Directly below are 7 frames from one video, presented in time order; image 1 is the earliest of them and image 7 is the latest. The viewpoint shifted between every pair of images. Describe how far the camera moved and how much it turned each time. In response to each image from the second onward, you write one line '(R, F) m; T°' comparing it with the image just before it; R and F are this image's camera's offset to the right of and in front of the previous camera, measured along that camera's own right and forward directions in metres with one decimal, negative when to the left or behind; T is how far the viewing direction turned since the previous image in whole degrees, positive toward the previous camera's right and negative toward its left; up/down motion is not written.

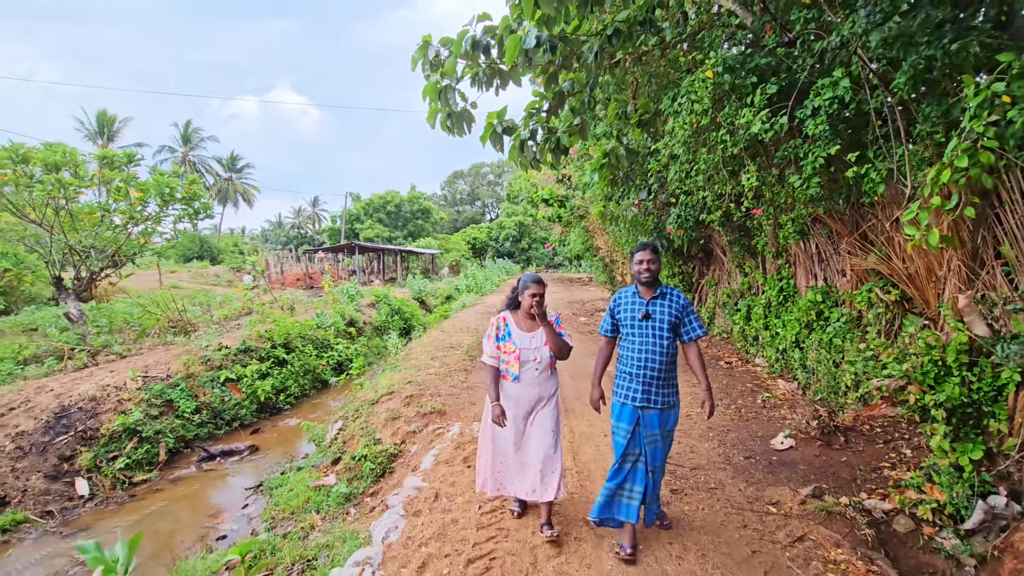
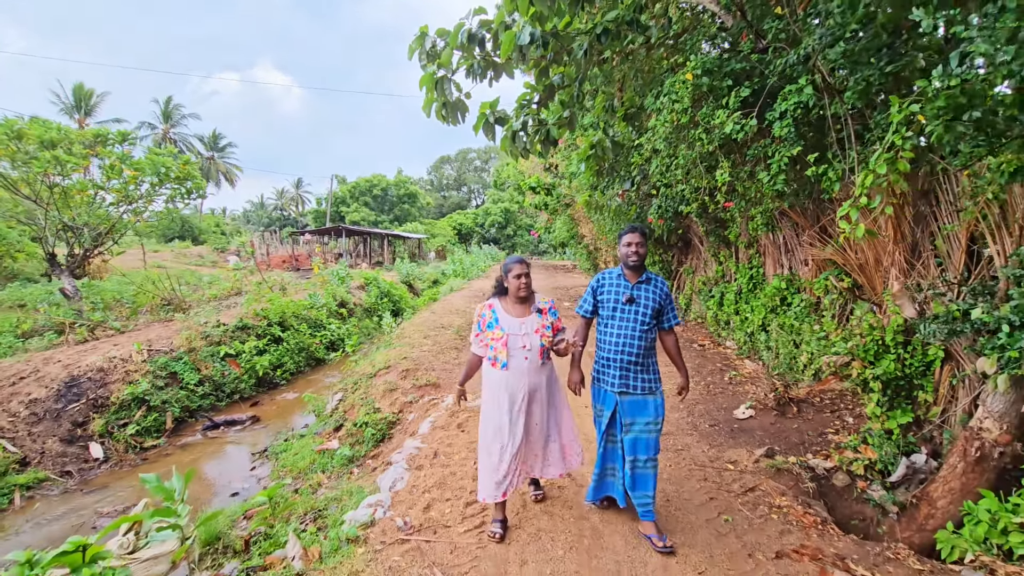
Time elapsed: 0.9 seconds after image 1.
(-0.1, -0.4) m; +2°
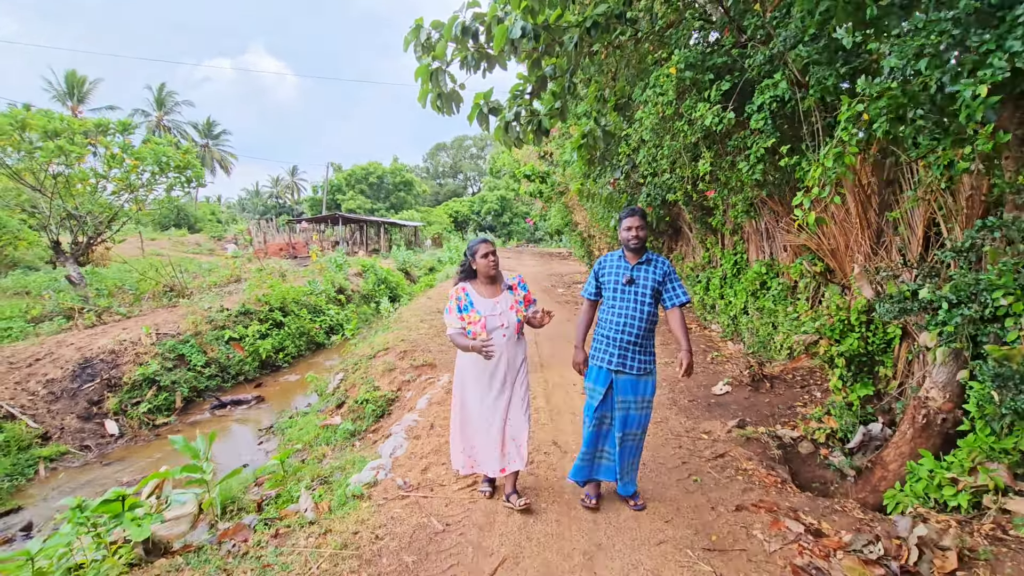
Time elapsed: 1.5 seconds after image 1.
(0.0, -0.3) m; 0°
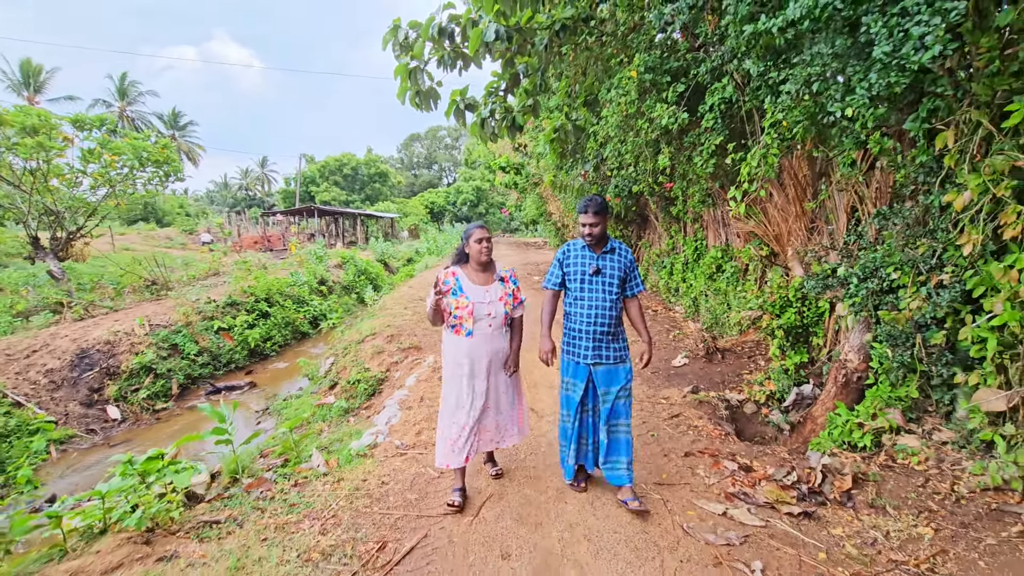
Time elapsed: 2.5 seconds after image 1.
(0.0, -0.4) m; +3°
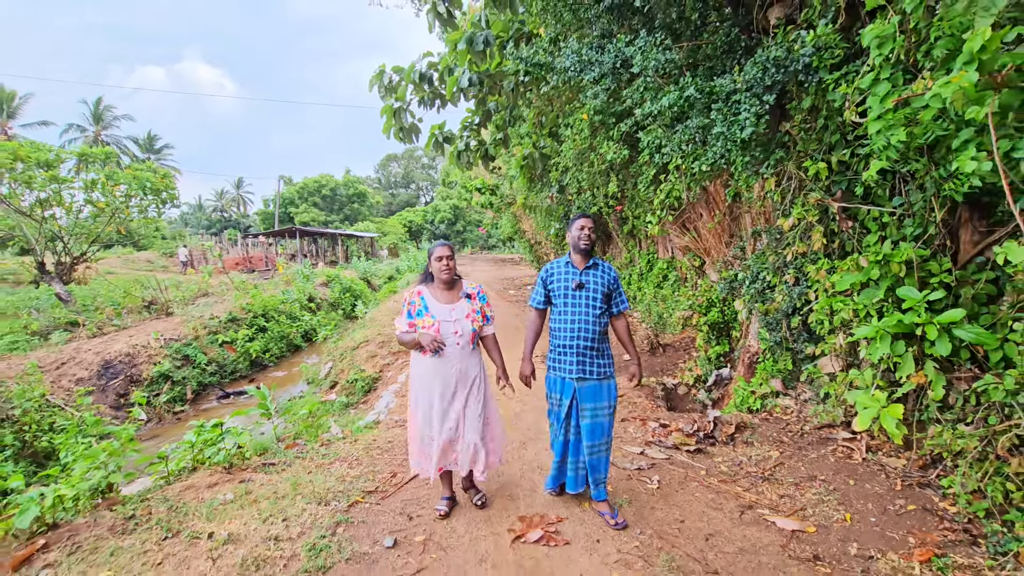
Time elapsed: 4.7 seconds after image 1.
(+0.1, -0.9) m; +2°
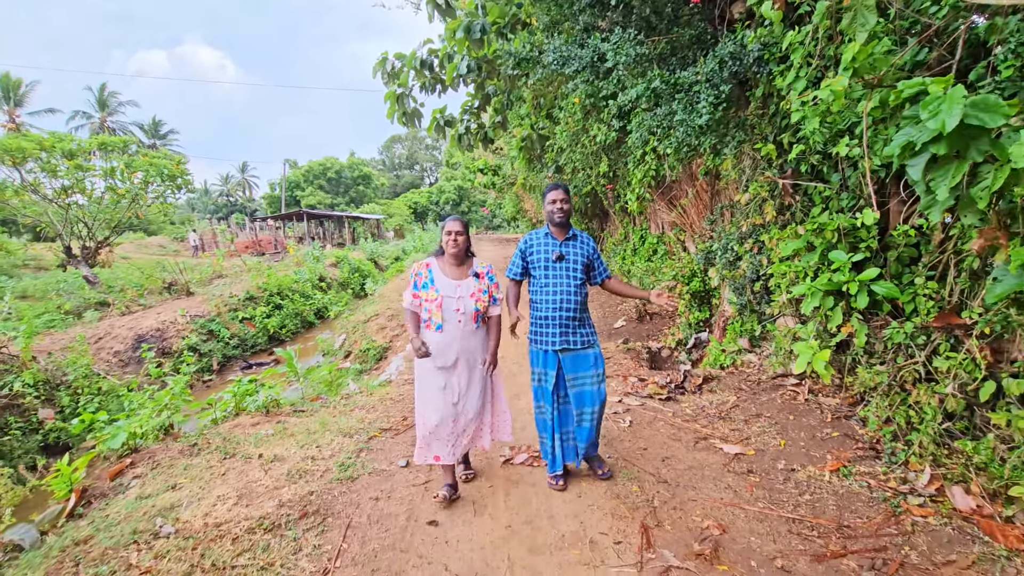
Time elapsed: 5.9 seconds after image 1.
(+0.1, -0.5) m; -1°
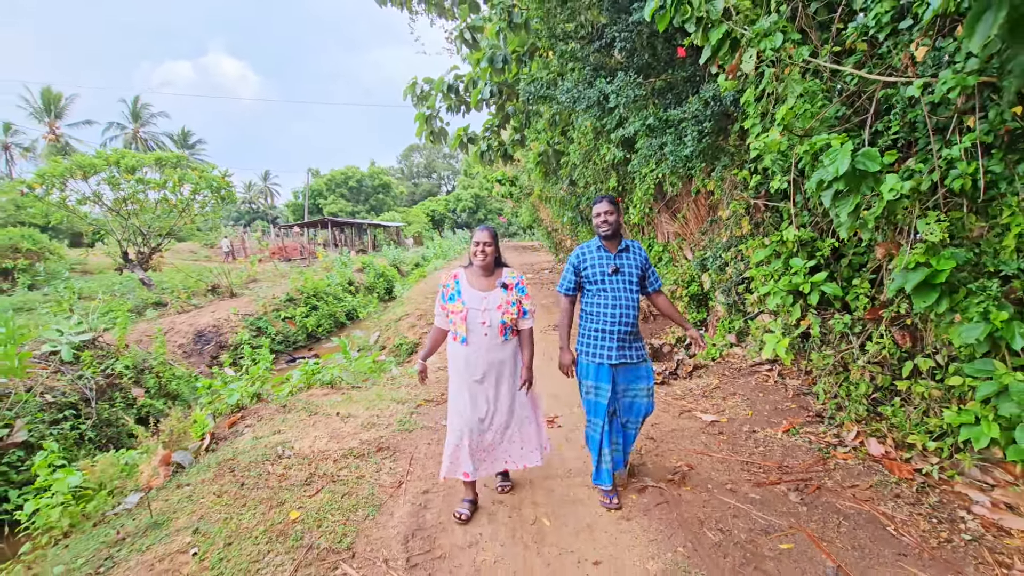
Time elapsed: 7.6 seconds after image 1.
(0.0, -0.8) m; -2°
